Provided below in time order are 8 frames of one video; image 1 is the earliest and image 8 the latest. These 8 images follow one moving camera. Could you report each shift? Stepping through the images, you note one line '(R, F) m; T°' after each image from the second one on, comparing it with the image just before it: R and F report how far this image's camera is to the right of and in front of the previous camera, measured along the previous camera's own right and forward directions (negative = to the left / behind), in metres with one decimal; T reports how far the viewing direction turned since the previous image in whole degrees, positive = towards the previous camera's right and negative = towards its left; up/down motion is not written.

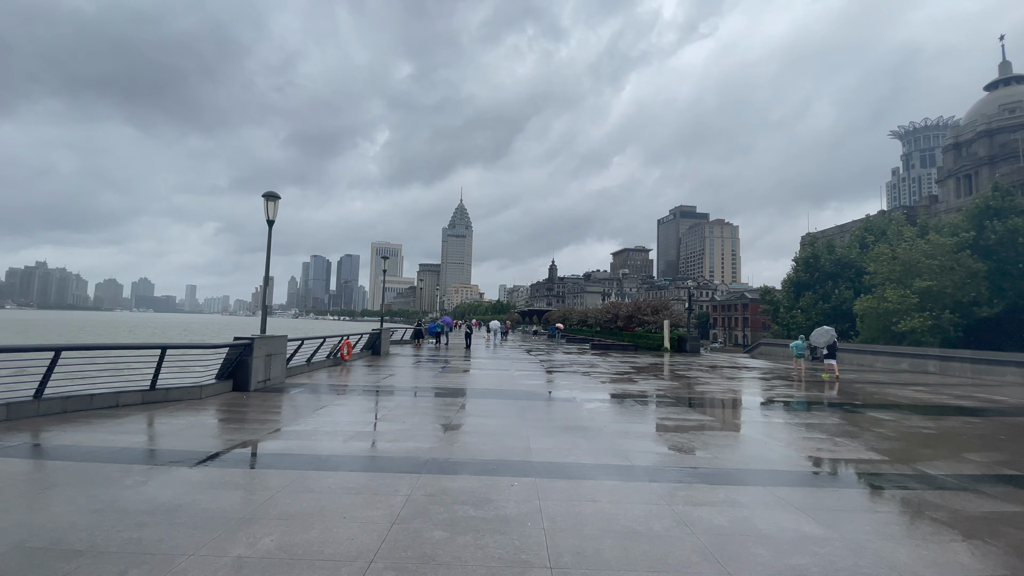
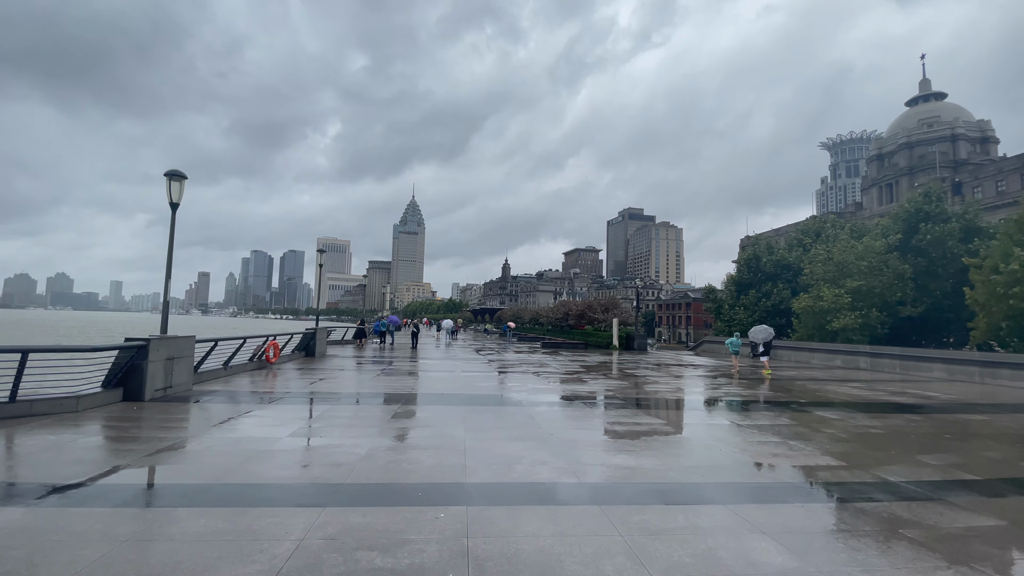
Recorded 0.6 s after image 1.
(+0.2, +0.8) m; +6°
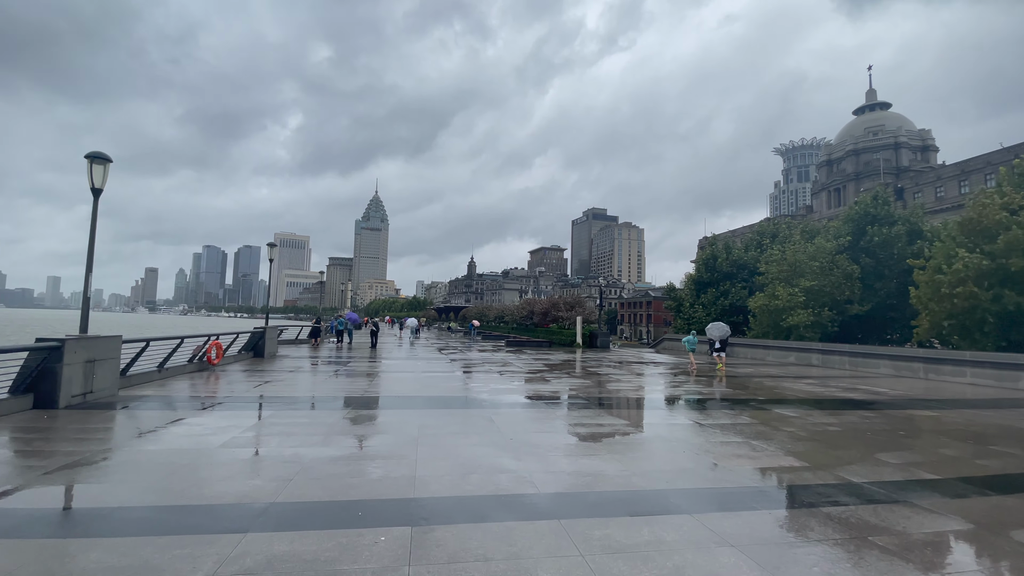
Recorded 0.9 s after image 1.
(+0.1, +0.4) m; +4°
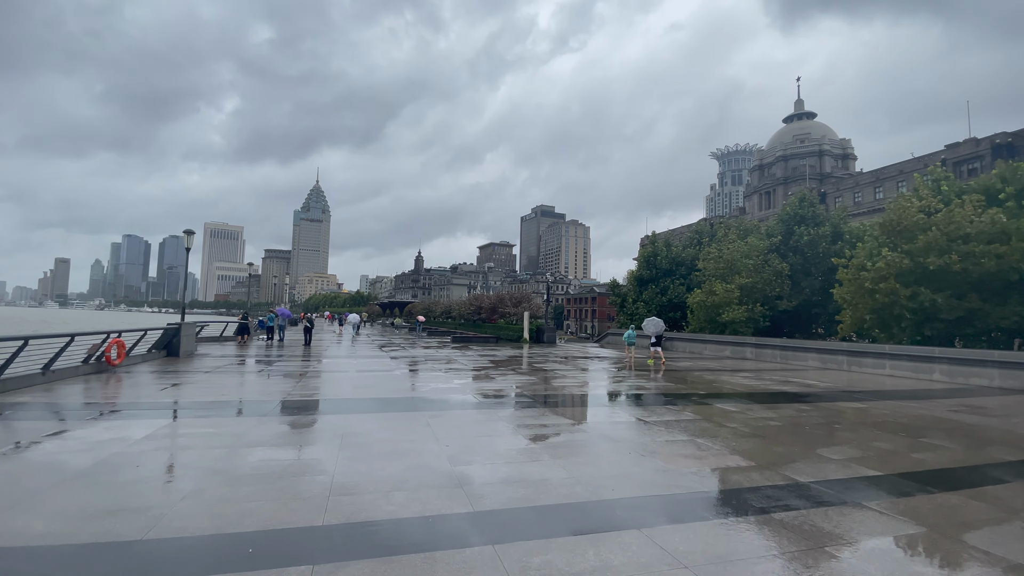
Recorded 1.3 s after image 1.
(+0.1, +0.5) m; +6°
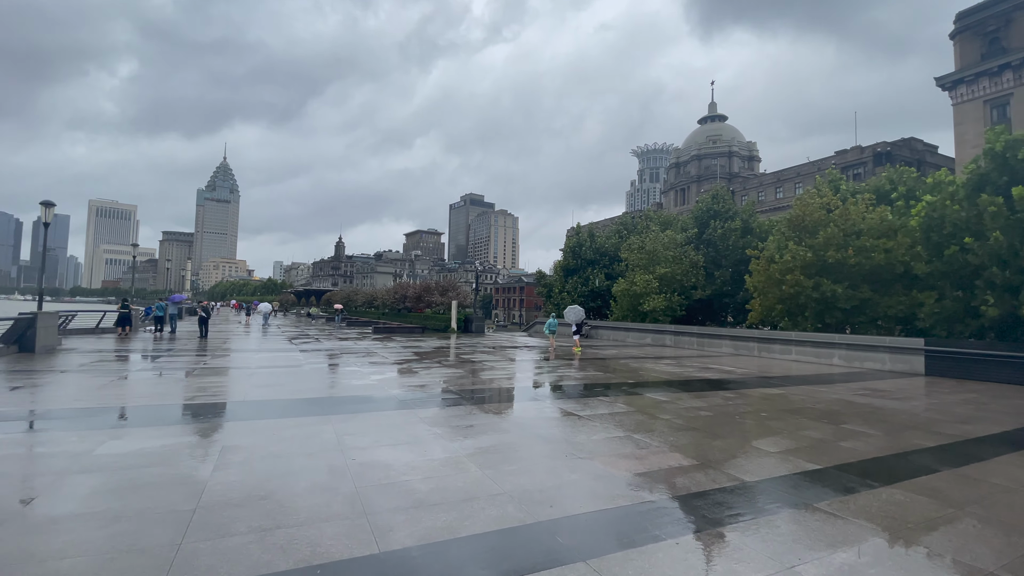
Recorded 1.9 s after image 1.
(+0.1, +0.8) m; +9°
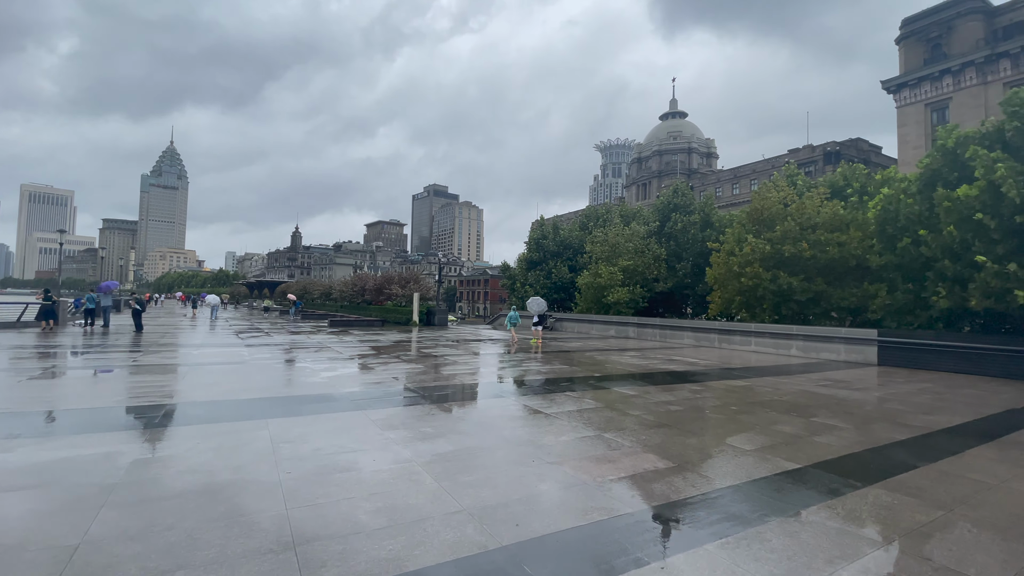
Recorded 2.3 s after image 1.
(0.0, +0.5) m; +4°
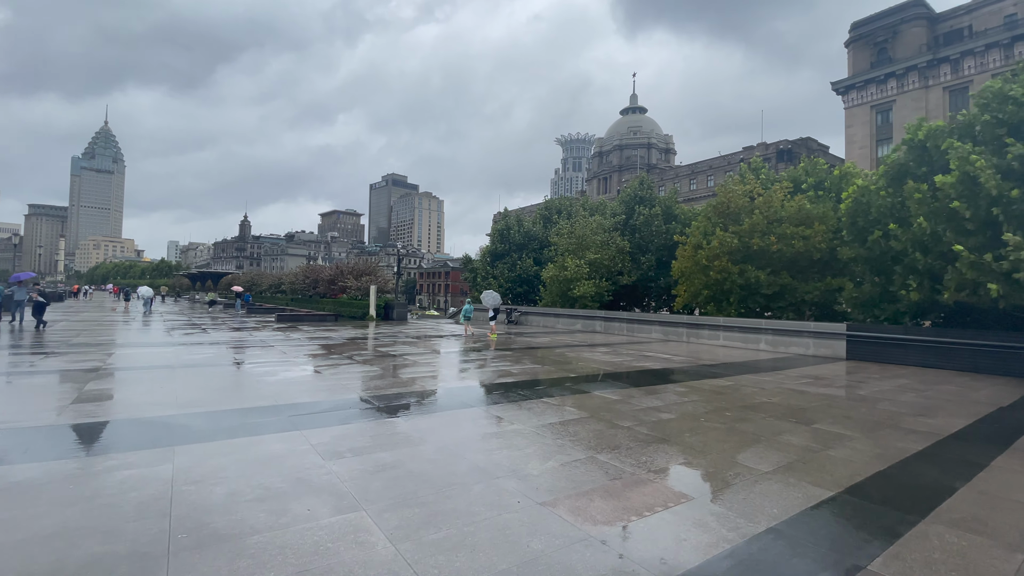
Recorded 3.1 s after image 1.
(-0.1, +1.0) m; +5°
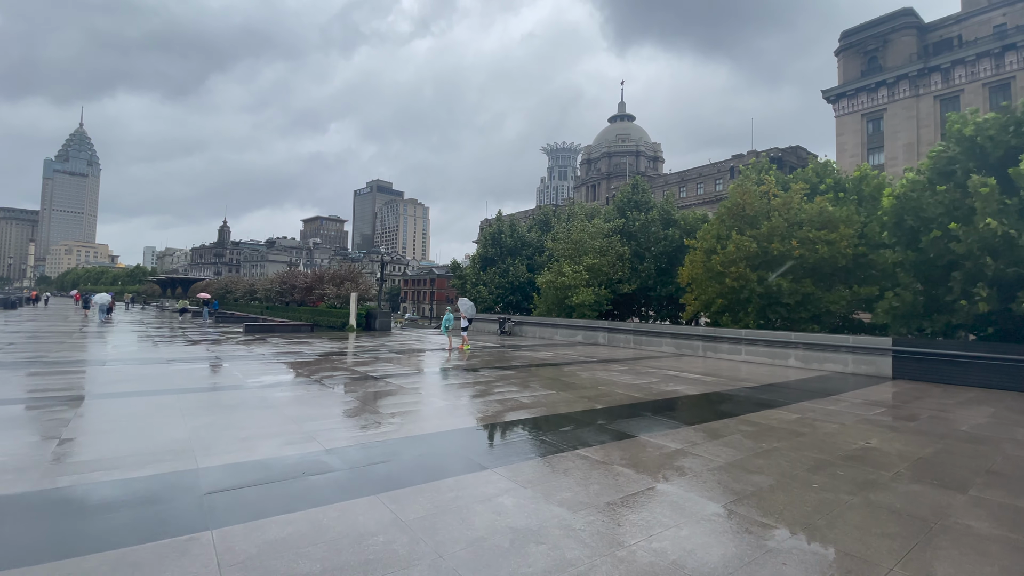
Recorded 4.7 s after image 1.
(-0.4, +2.1) m; +2°
